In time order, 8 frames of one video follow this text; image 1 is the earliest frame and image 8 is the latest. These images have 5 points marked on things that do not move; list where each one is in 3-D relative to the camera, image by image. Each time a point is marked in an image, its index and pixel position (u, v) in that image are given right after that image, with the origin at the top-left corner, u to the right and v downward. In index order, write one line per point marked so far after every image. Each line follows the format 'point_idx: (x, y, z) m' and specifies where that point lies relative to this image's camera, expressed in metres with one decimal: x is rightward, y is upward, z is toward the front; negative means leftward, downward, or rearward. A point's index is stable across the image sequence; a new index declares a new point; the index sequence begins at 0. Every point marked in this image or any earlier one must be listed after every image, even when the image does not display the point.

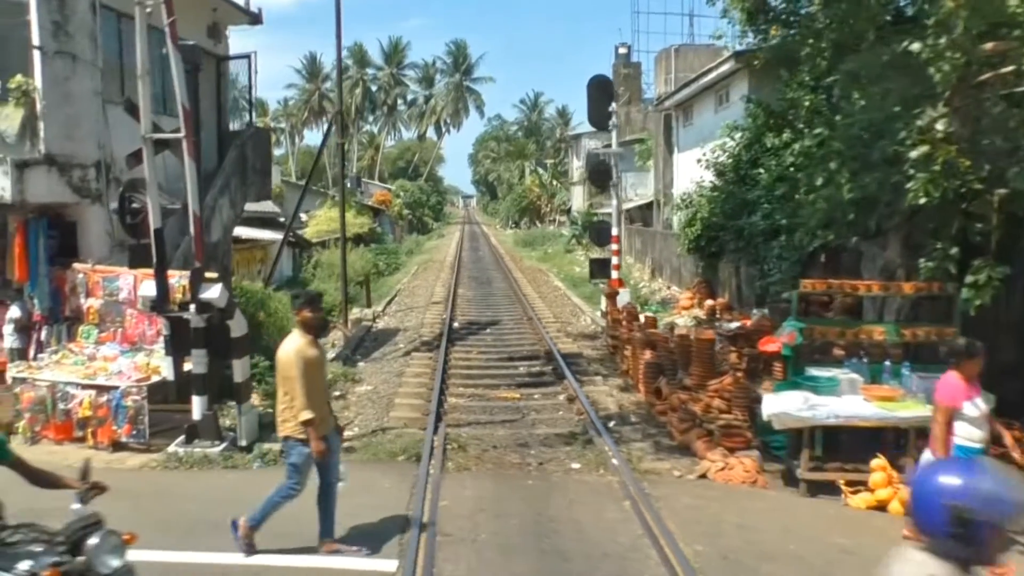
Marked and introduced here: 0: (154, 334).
0: (-4.4, -0.6, +10.0) m
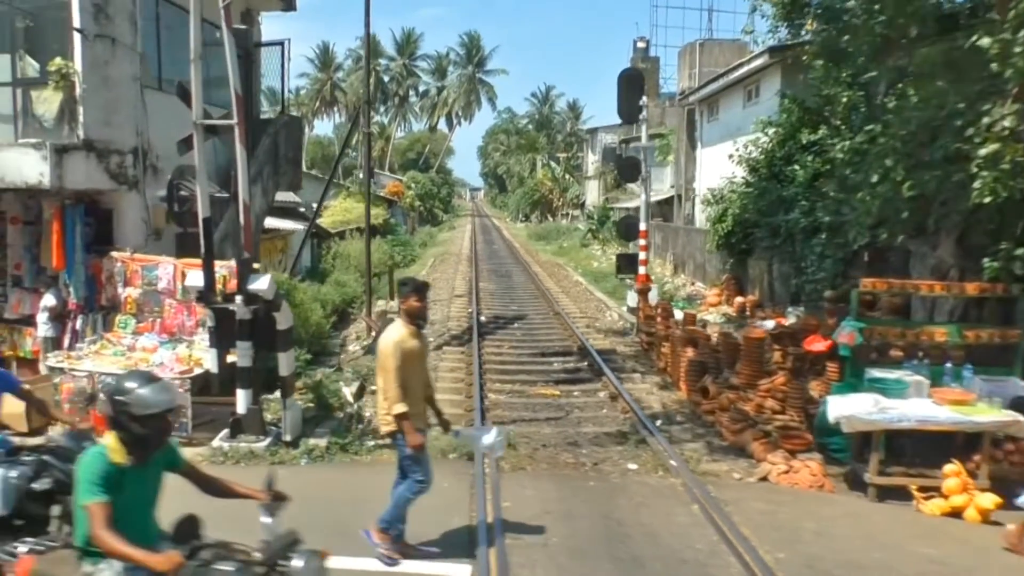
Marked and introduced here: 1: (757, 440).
0: (-3.8, -0.4, +9.8) m
1: (+2.5, -1.5, +8.3) m
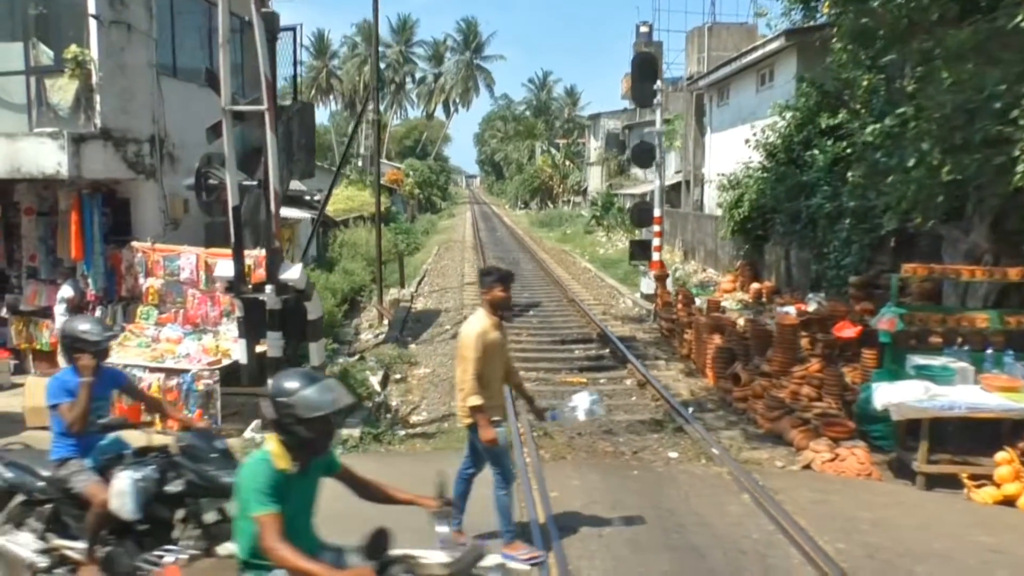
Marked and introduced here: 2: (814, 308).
0: (-3.5, -0.3, +9.7) m
1: (+2.8, -1.4, +8.2) m
2: (+4.6, -0.3, +12.7) m
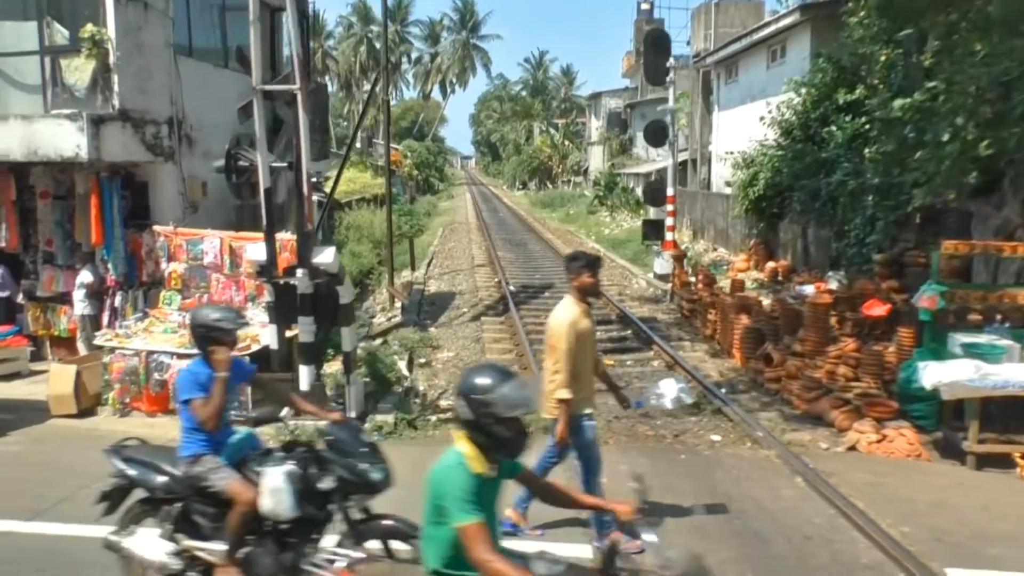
0: (-3.1, -0.1, +9.5) m
1: (+3.2, -1.2, +8.1) m
2: (+4.9, 0.0, +12.6) m
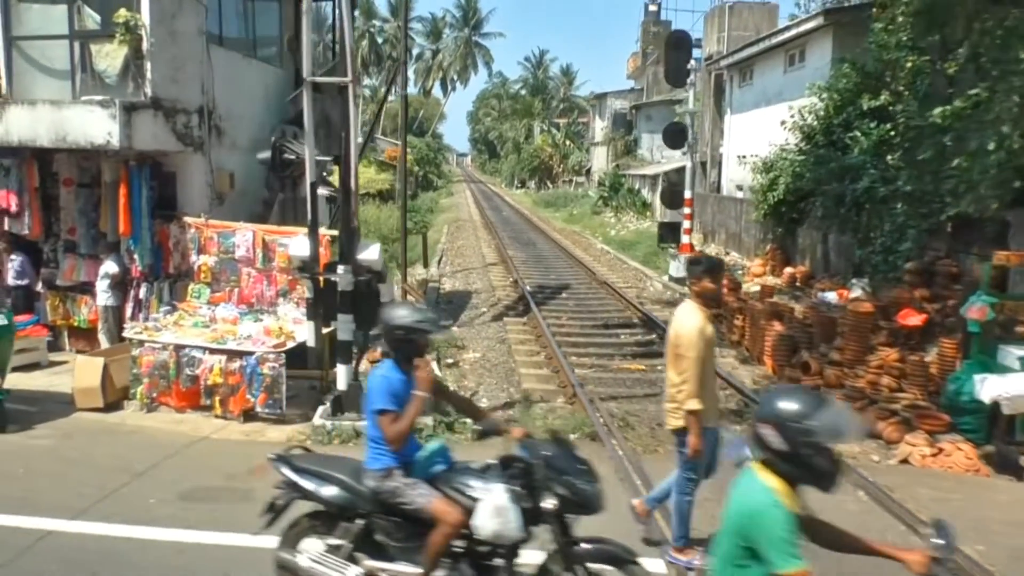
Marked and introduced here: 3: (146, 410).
0: (-2.7, -0.1, +9.3) m
1: (+3.6, -1.3, +8.0) m
2: (+5.3, -0.1, +12.5) m
3: (-3.9, -1.3, +8.8) m
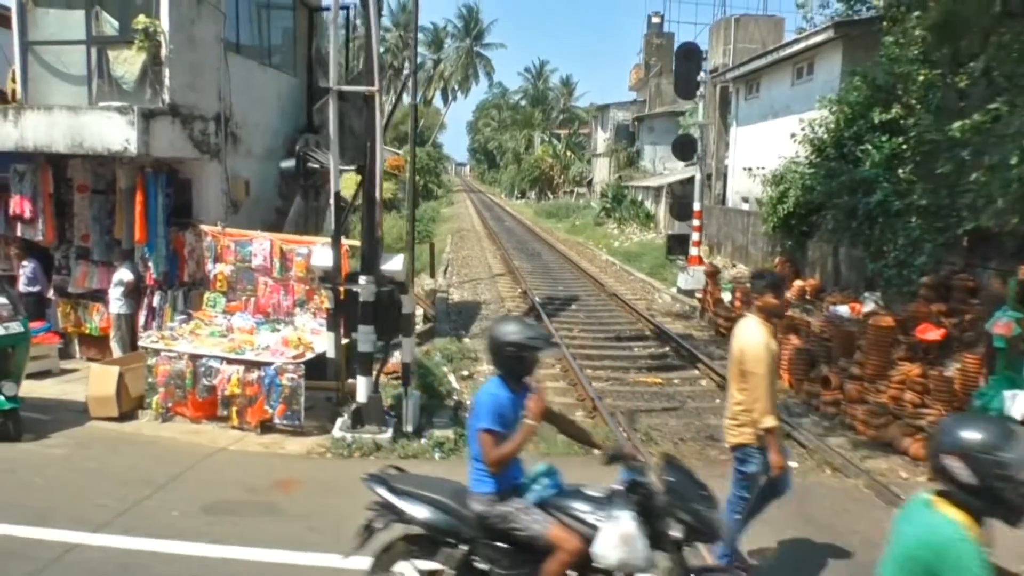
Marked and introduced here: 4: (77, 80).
0: (-2.5, -0.2, +9.3) m
1: (+3.8, -1.4, +7.9) m
2: (+5.5, -0.3, +12.5) m
3: (-3.7, -1.4, +8.7) m
4: (-5.4, +2.6, +10.2) m
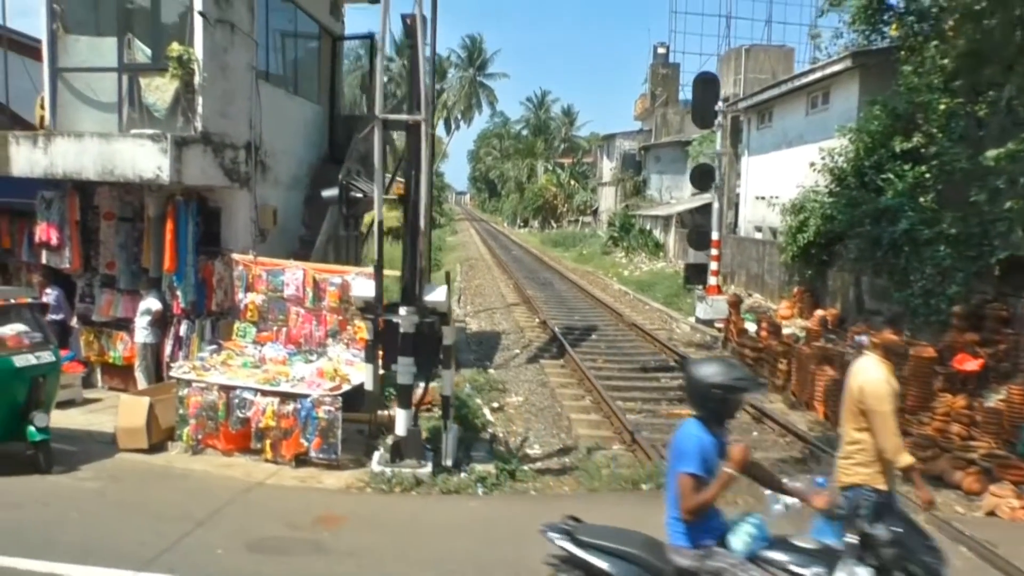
0: (-2.1, -0.5, +9.1) m
1: (+4.2, -1.7, +7.7) m
2: (+5.9, -0.8, +12.3) m
3: (-3.3, -1.7, +8.5) m
4: (-5.0, +2.2, +10.1) m
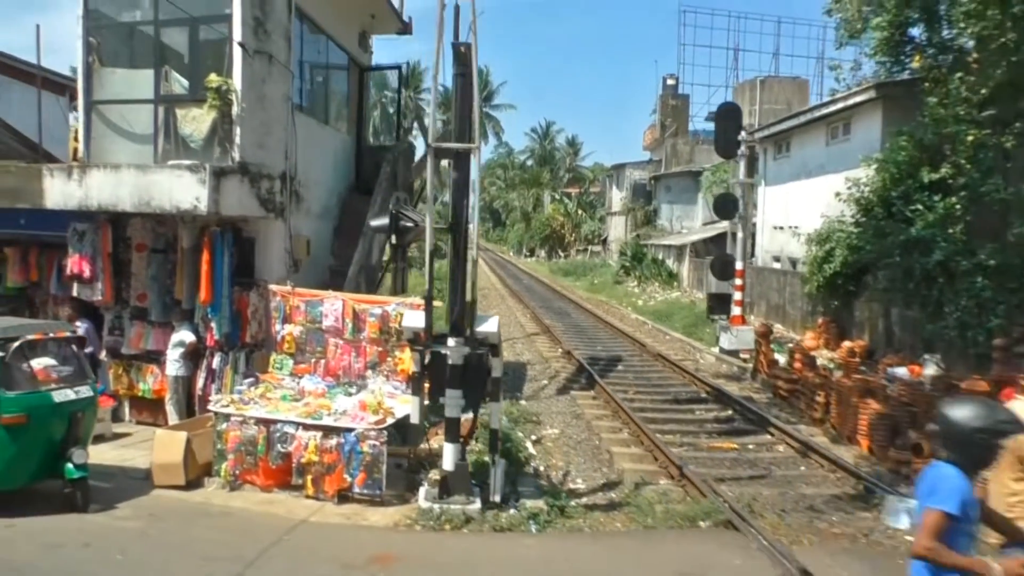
0: (-1.6, -0.9, +8.9) m
1: (+4.7, -2.0, +7.5) m
2: (+6.4, -1.2, +12.1) m
3: (-2.8, -2.0, +8.3) m
4: (-4.5, +1.8, +10.1) m
